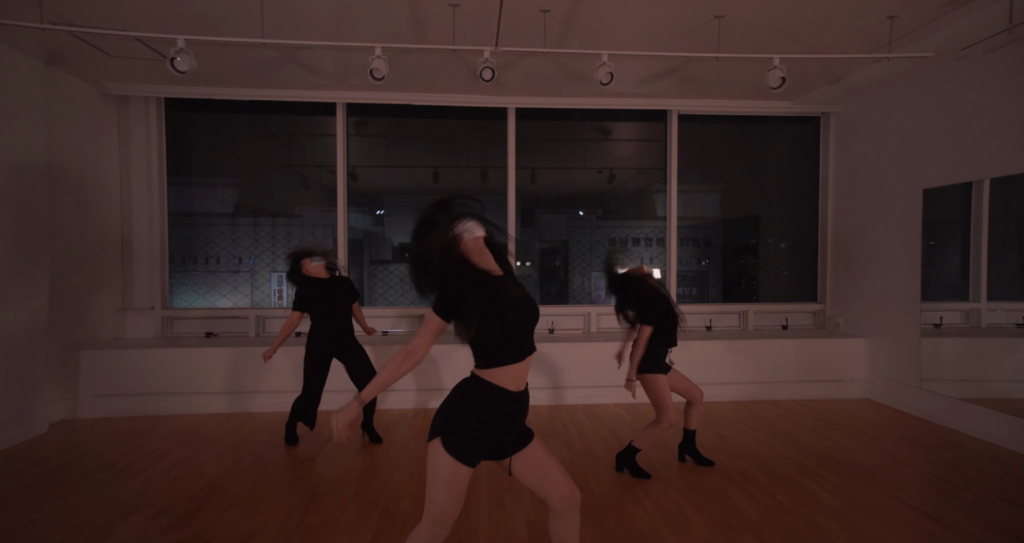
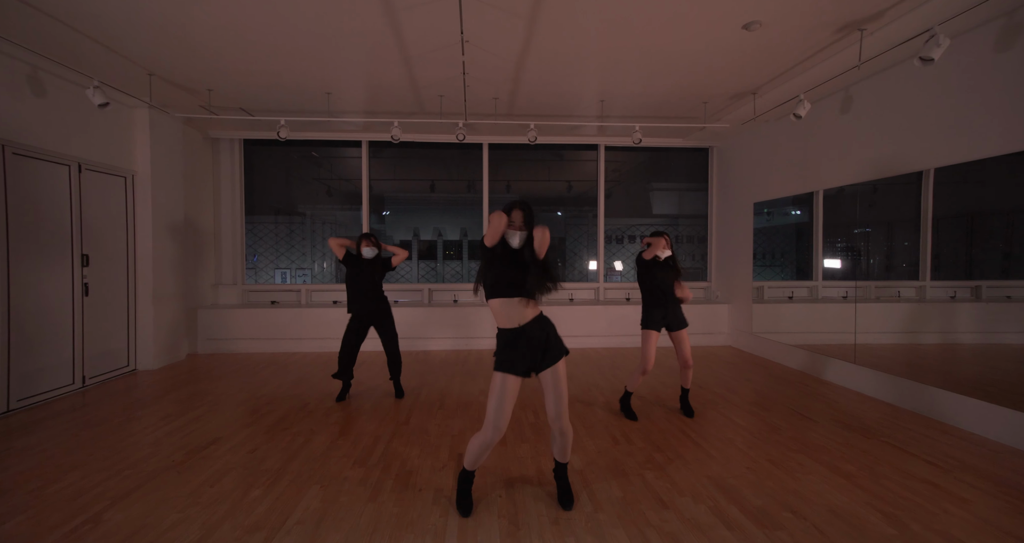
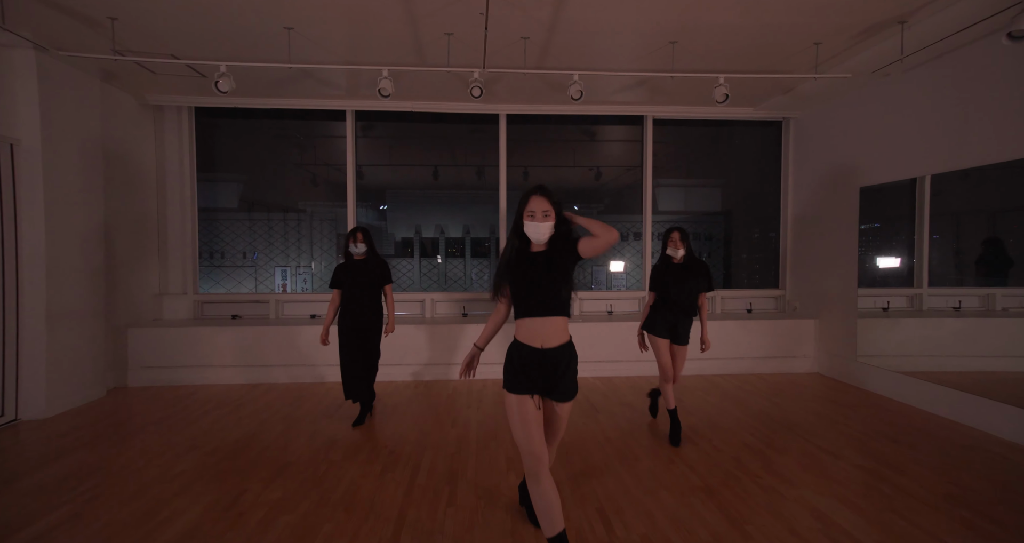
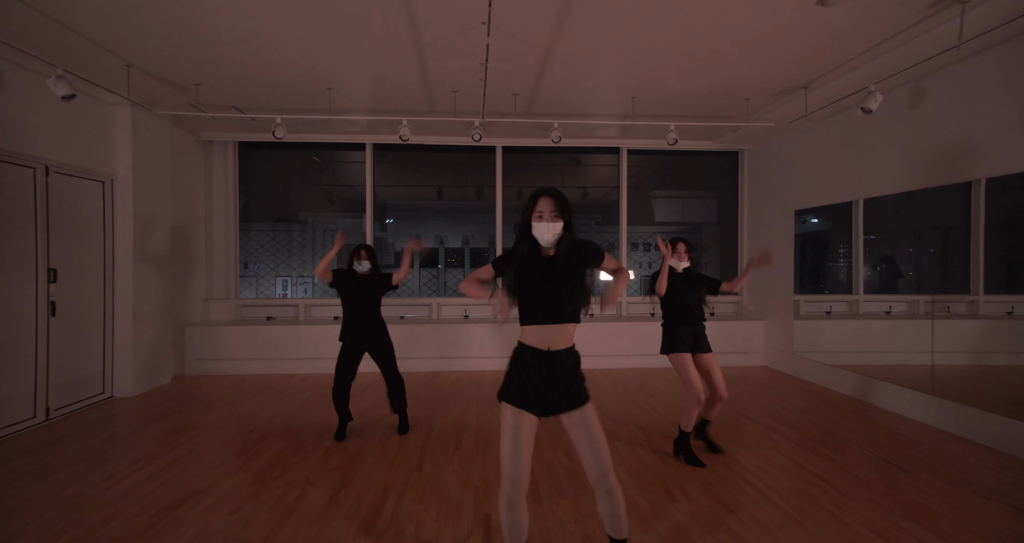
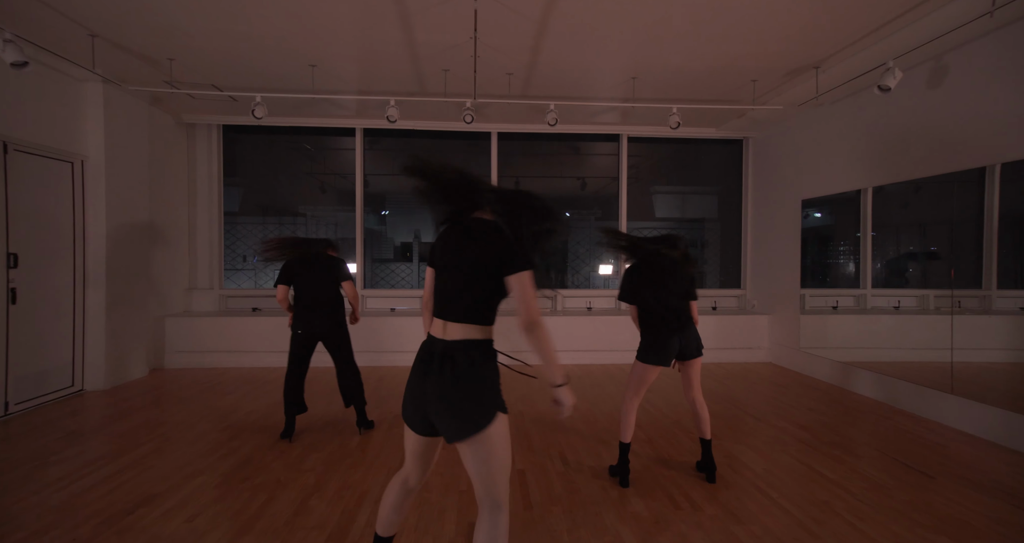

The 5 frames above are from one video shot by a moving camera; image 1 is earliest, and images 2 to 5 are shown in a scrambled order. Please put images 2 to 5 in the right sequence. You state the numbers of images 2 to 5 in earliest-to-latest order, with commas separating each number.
3, 4, 2, 5
